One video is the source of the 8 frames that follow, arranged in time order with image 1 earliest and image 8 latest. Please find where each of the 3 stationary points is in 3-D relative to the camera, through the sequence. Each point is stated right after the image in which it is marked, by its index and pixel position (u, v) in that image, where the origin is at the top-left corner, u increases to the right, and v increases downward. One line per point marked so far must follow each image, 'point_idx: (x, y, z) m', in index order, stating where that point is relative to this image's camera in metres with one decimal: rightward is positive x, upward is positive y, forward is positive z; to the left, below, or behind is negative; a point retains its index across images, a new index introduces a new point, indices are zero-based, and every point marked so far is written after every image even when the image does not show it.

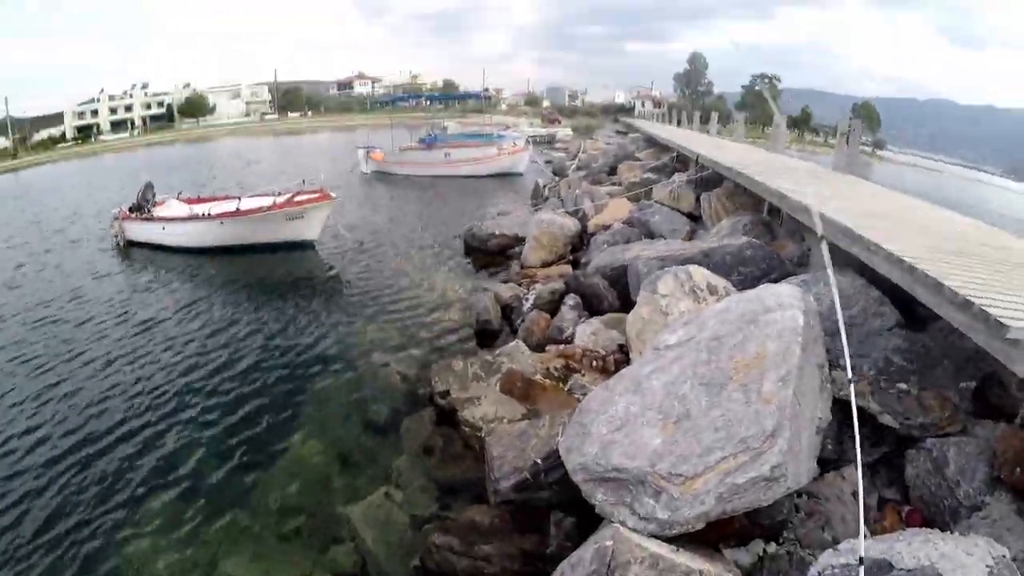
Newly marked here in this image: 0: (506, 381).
0: (0.0, -2.0, +13.5) m
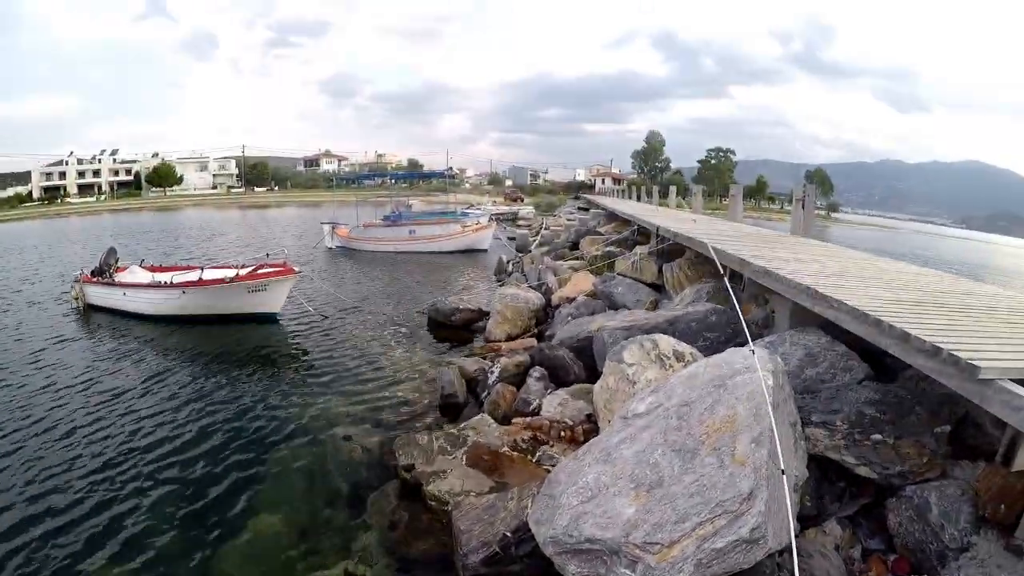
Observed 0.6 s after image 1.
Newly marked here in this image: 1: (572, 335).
0: (-0.9, -3.8, +13.5) m
1: (+2.4, -1.2, +18.2) m
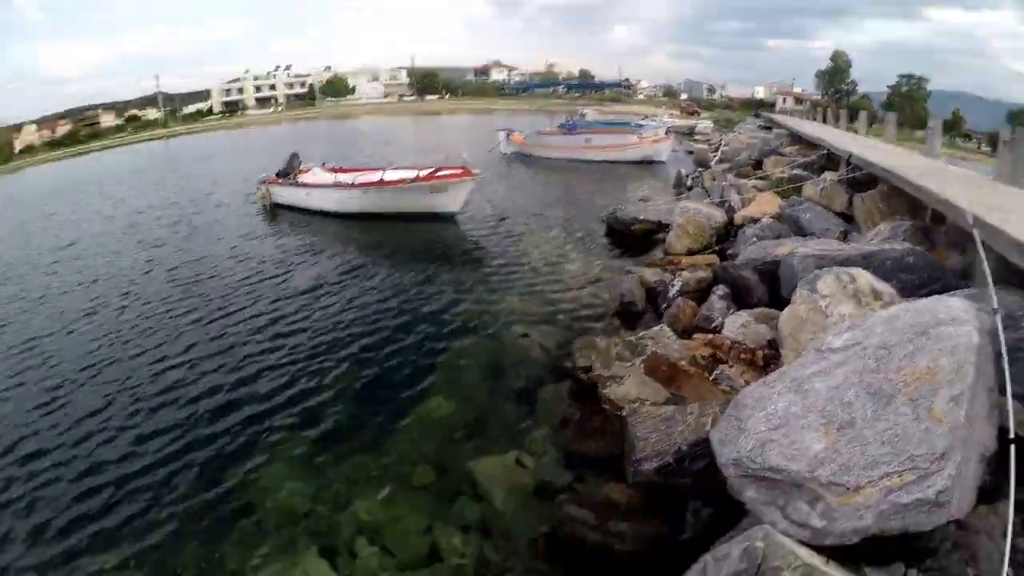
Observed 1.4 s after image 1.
0: (+3.4, -1.6, +13.1) m
1: (+7.7, +1.1, +16.8) m
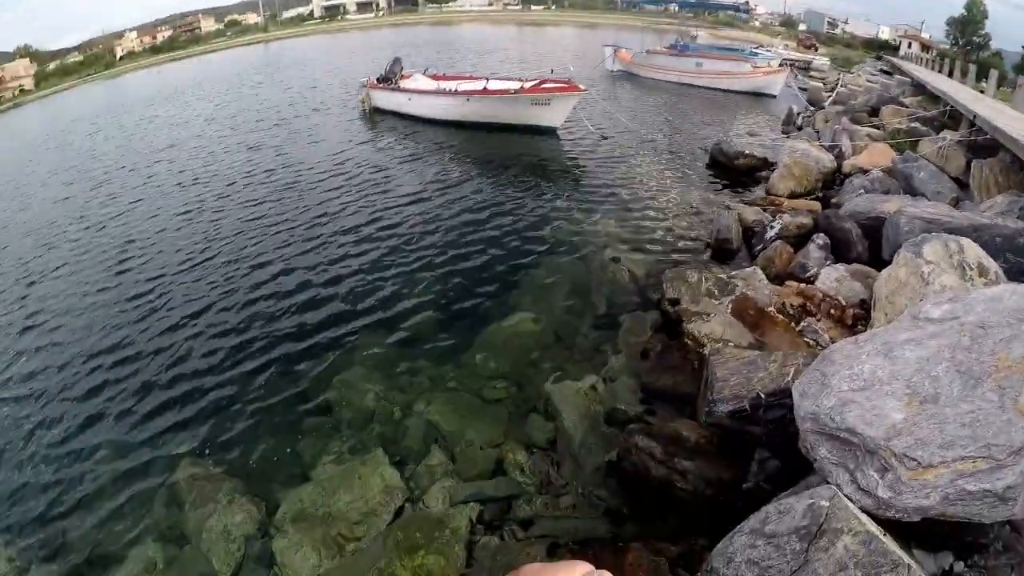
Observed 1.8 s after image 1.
0: (+5.0, -0.4, +12.5) m
1: (+9.9, +2.2, +15.6) m
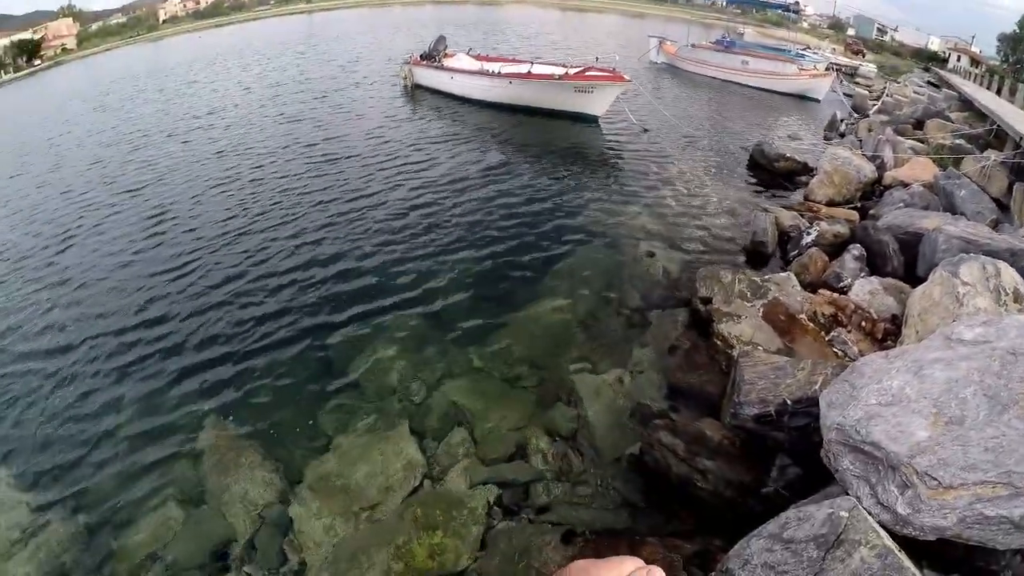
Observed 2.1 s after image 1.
0: (+5.6, -0.5, +12.3) m
1: (+10.7, +1.8, +15.3) m
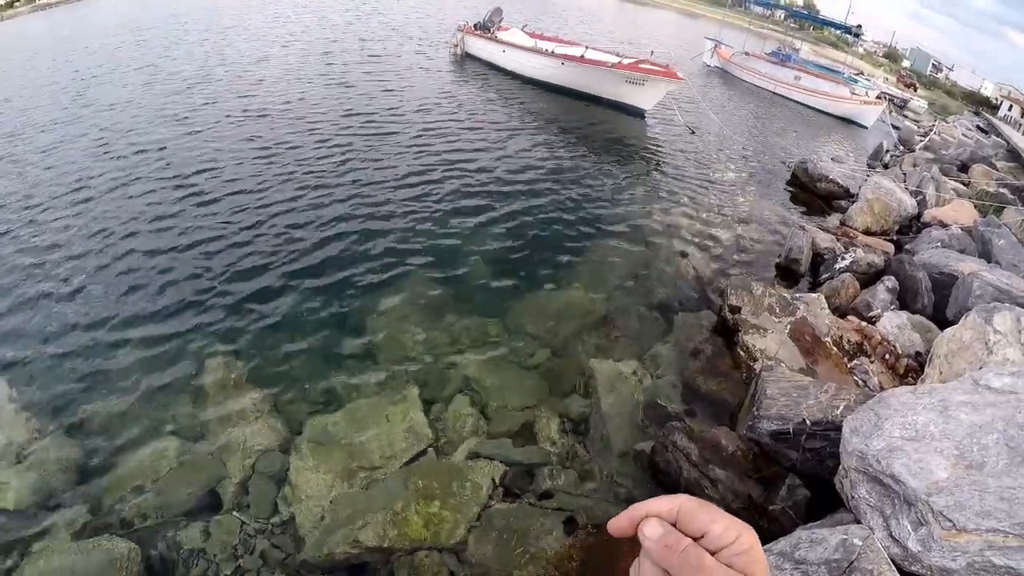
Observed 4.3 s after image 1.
0: (+6.1, -0.8, +12.1) m
1: (+11.5, +0.7, +15.0) m
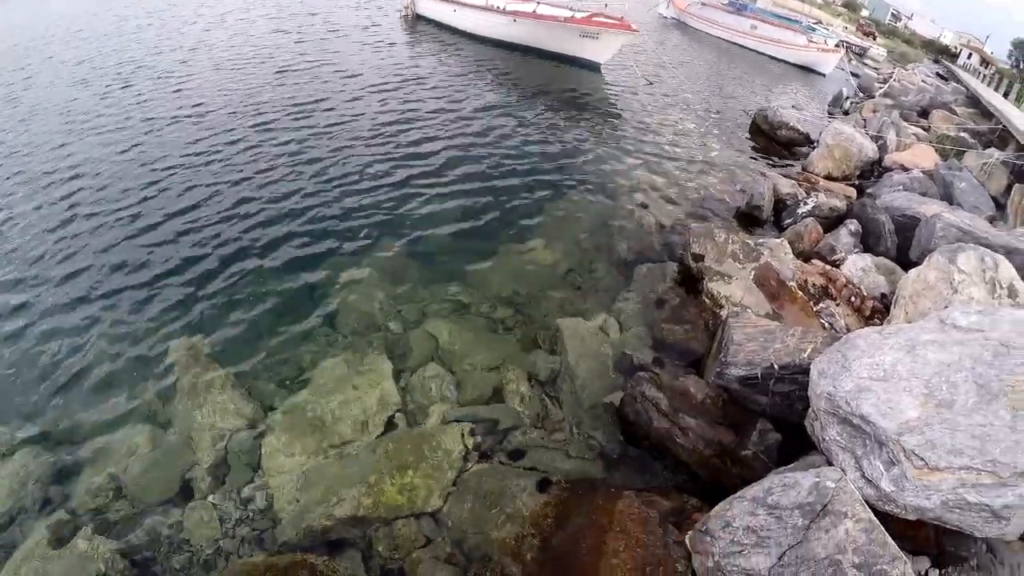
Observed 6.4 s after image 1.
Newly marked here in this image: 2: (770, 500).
0: (+5.4, +0.2, +12.0) m
1: (+10.6, +2.2, +15.1) m
2: (+3.4, -2.7, +7.2) m
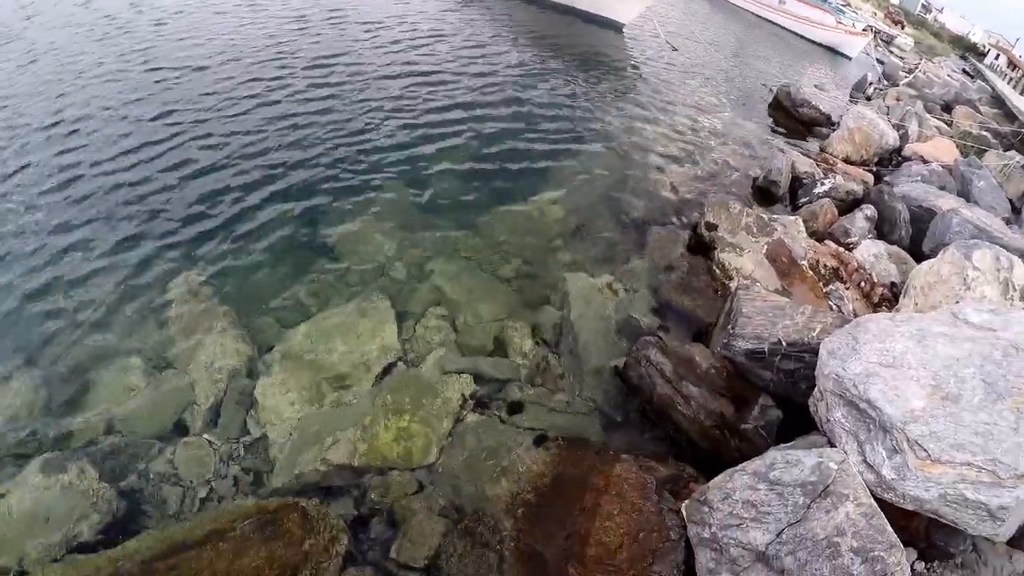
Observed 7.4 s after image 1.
0: (+5.5, +0.6, +11.9) m
1: (+10.9, +2.3, +14.9) m
2: (+3.4, -2.2, +7.1) m
